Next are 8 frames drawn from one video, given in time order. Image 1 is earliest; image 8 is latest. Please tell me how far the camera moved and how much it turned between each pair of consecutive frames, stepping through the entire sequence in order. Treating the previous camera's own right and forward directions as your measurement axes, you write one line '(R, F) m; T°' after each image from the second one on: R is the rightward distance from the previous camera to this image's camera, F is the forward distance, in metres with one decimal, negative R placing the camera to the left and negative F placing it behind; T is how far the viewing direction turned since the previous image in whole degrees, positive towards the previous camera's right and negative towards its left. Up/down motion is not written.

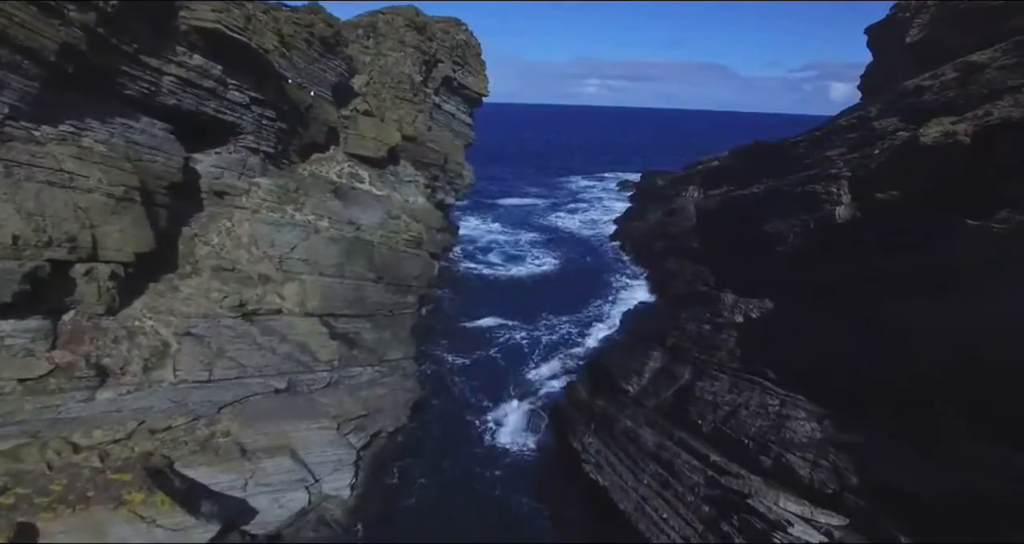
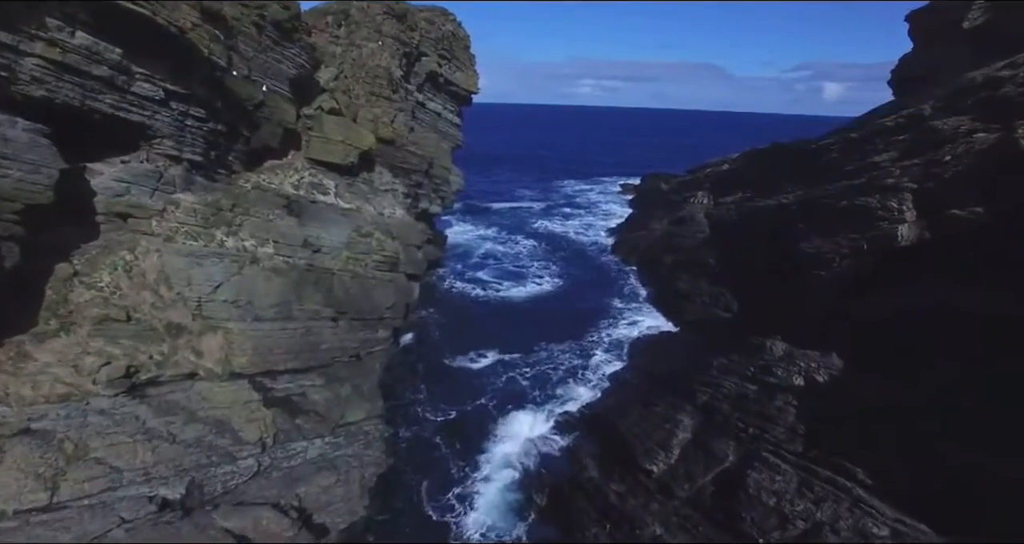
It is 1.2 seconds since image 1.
(+0.1, +3.9) m; 0°
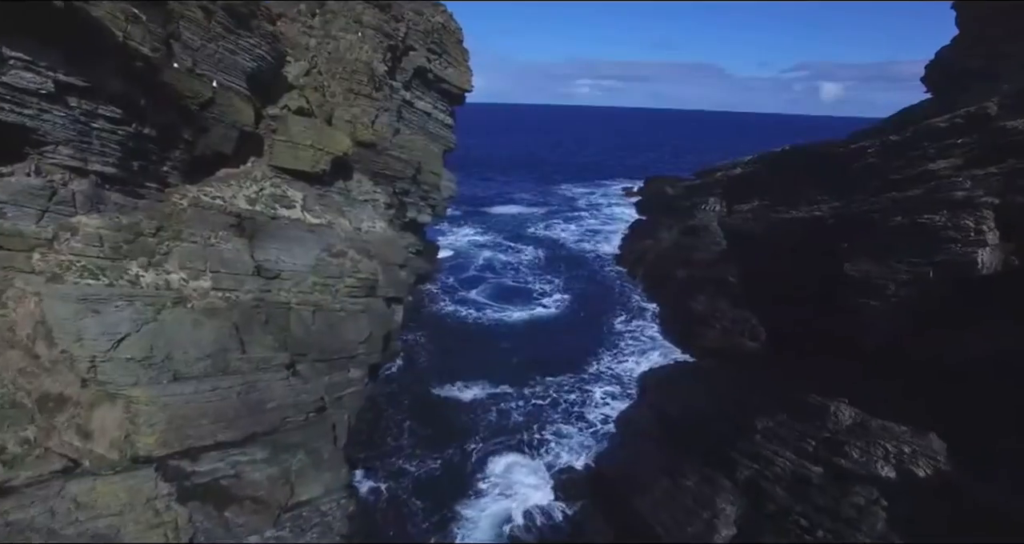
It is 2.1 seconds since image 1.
(+0.1, +3.1) m; 0°
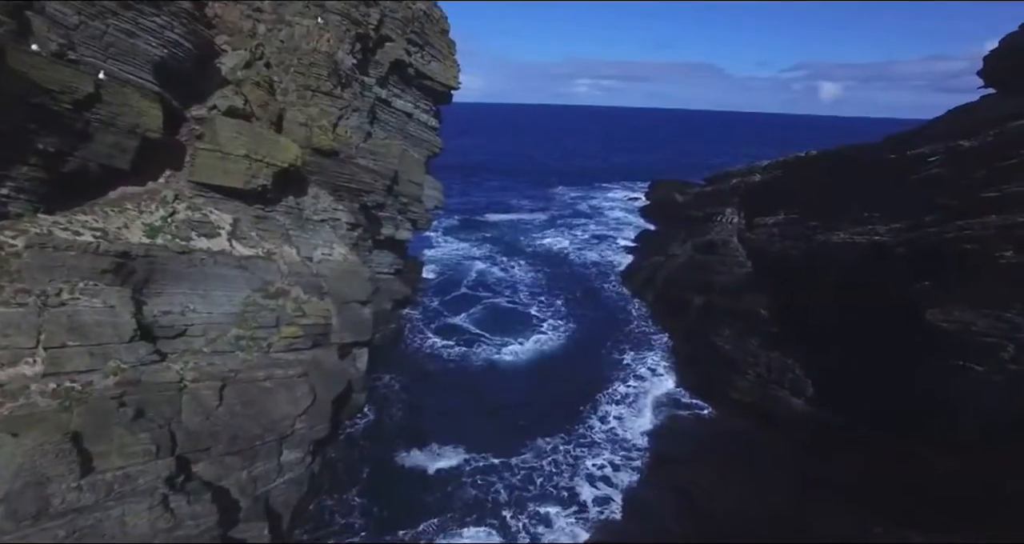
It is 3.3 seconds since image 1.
(+0.3, +4.2) m; 0°
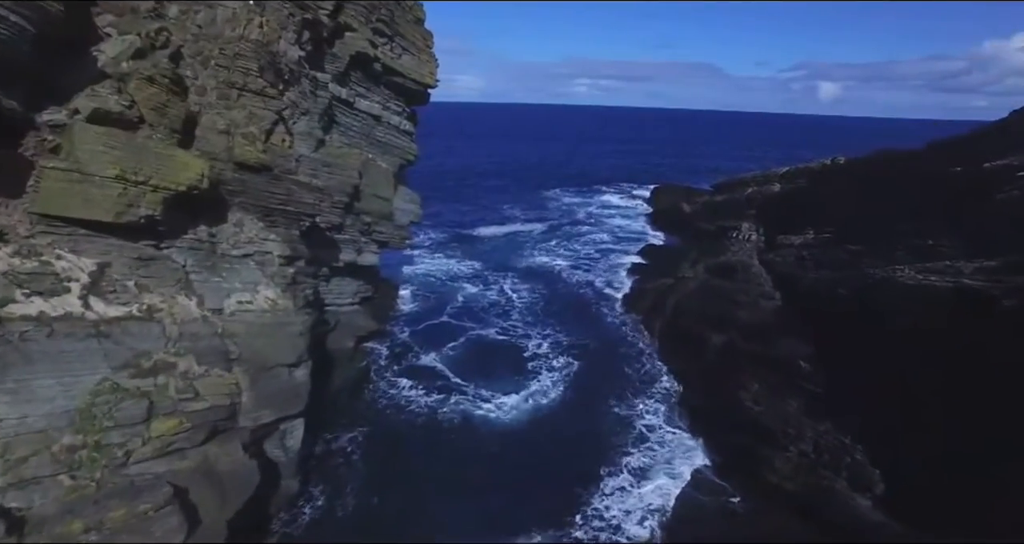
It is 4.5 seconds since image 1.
(+0.5, +4.3) m; 0°
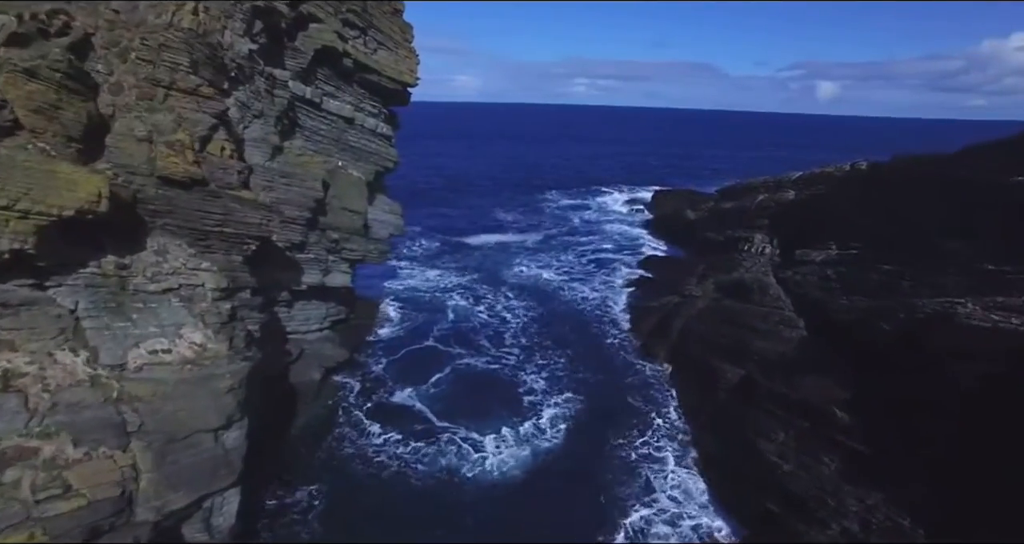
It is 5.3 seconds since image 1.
(+0.4, +2.8) m; 0°
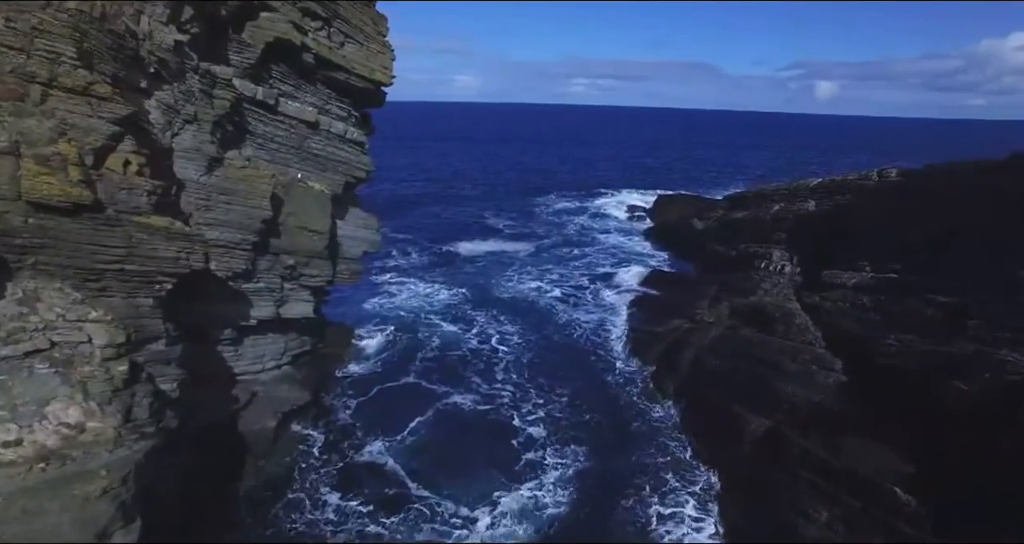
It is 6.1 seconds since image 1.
(+0.4, +3.0) m; 0°
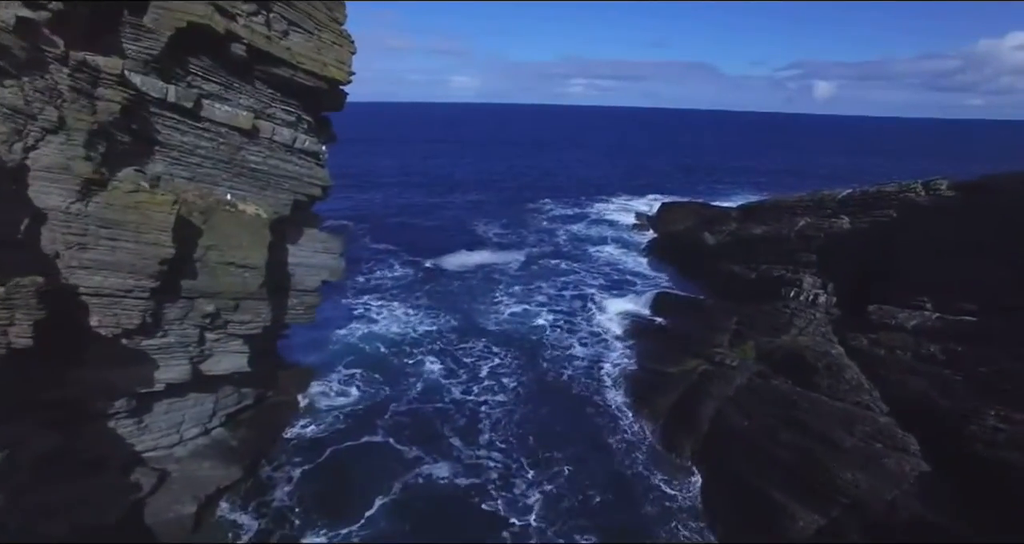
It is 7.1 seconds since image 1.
(+0.4, +3.8) m; 0°
